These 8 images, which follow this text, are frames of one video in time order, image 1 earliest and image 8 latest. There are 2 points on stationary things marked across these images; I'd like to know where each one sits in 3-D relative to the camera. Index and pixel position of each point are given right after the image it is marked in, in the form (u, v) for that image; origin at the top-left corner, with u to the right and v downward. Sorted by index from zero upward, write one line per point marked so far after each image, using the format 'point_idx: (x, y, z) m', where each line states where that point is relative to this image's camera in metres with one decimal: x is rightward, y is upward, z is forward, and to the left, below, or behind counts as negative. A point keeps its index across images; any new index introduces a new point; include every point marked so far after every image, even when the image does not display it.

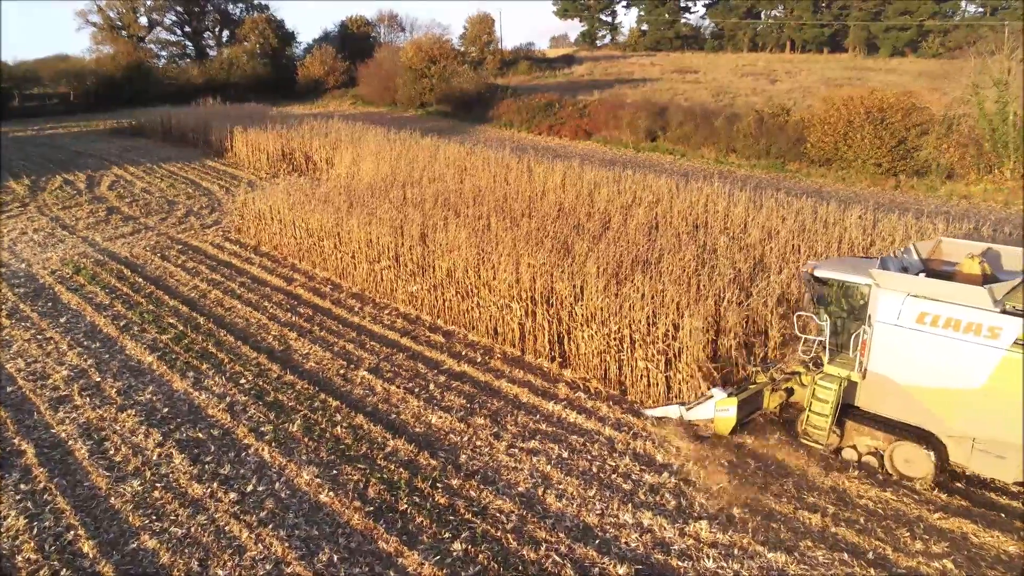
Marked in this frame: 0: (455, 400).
0: (-0.5, -1.1, +5.8) m
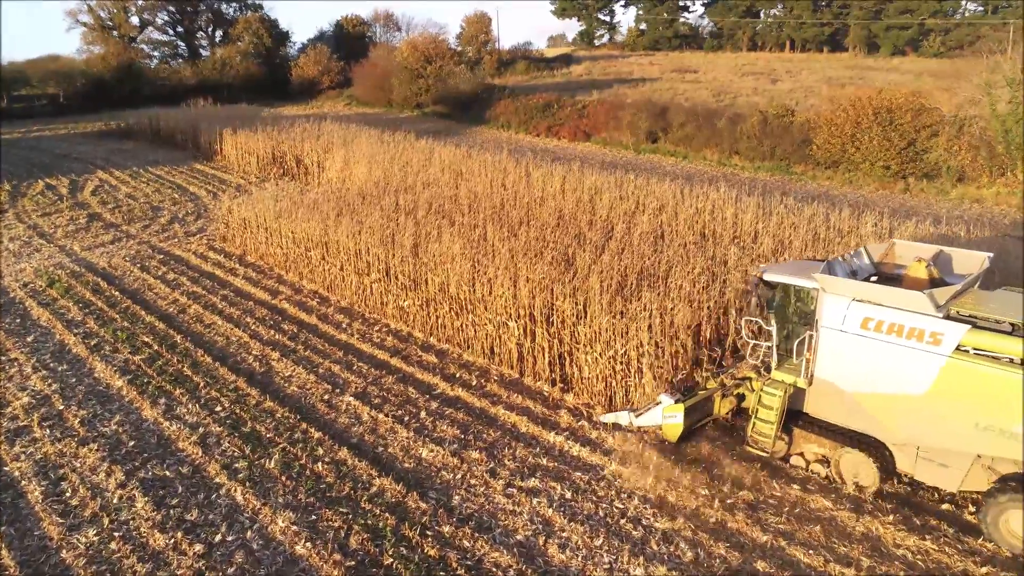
0: (-0.6, -1.2, +5.3) m
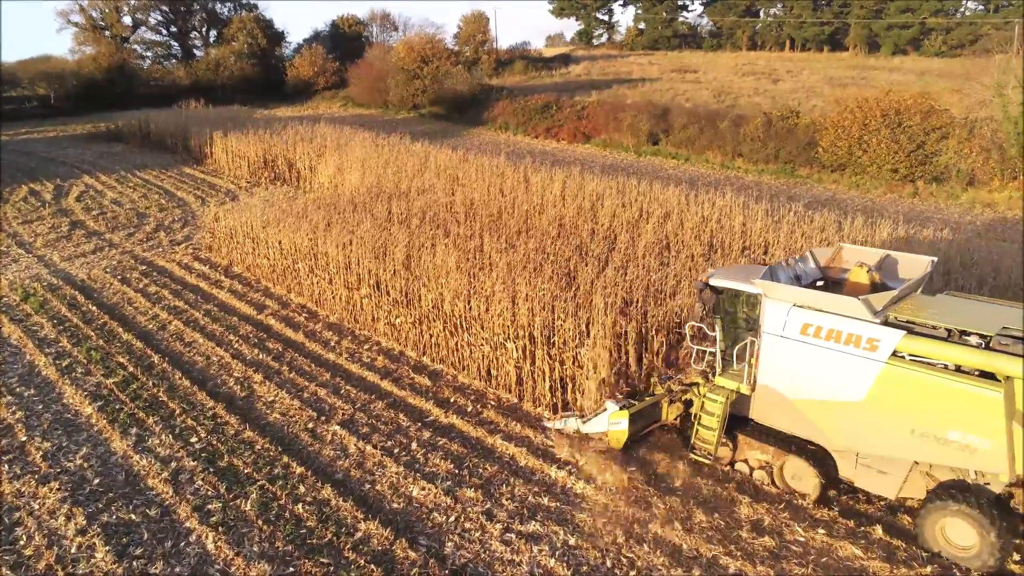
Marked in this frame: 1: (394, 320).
0: (-0.6, -1.4, +4.9) m
1: (-1.3, -0.4, +7.0) m
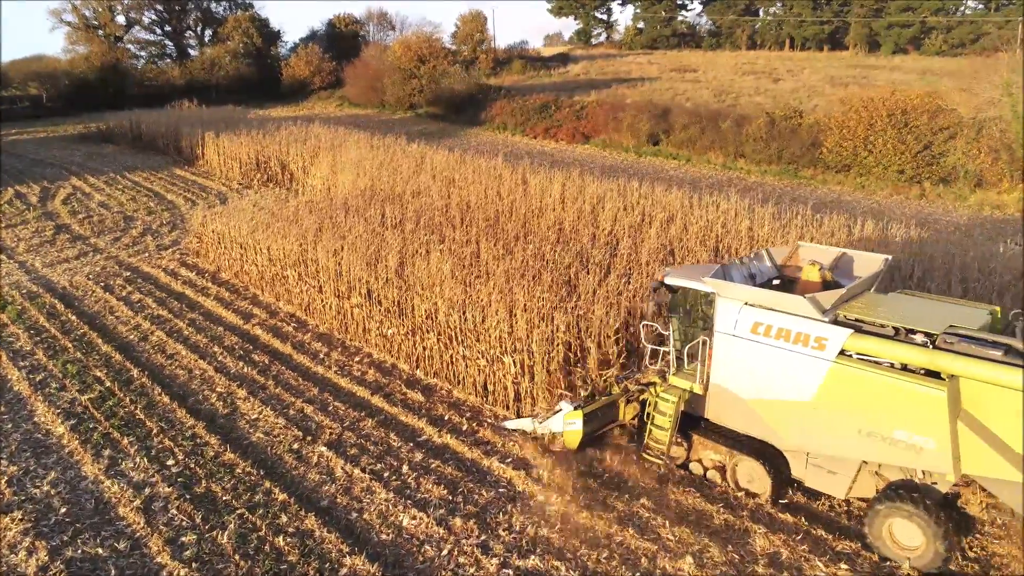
0: (-0.6, -1.5, +4.6) m
1: (-1.4, -0.5, +6.7) m
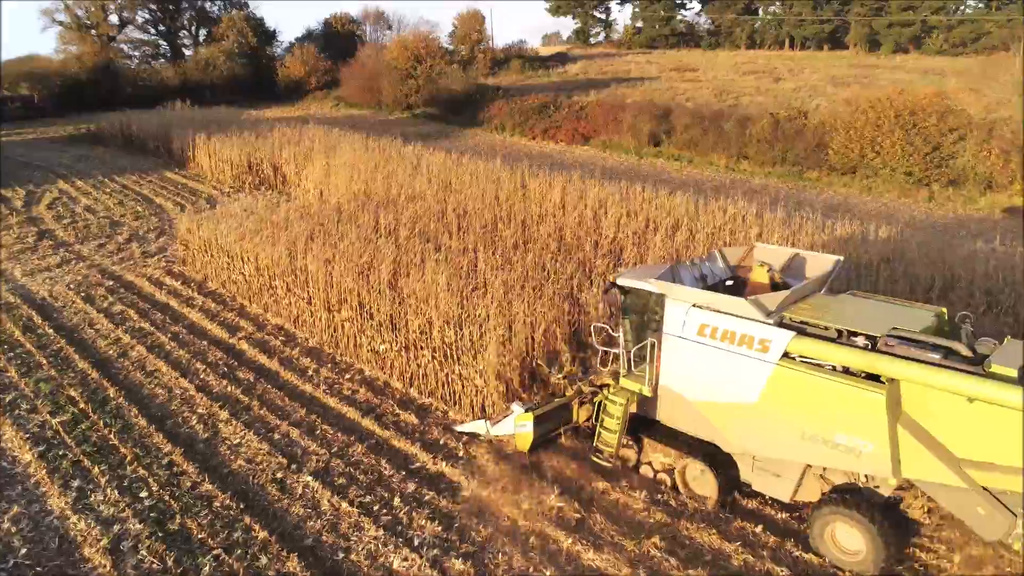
0: (-0.6, -1.6, +4.2) m
1: (-1.4, -0.6, +6.4) m
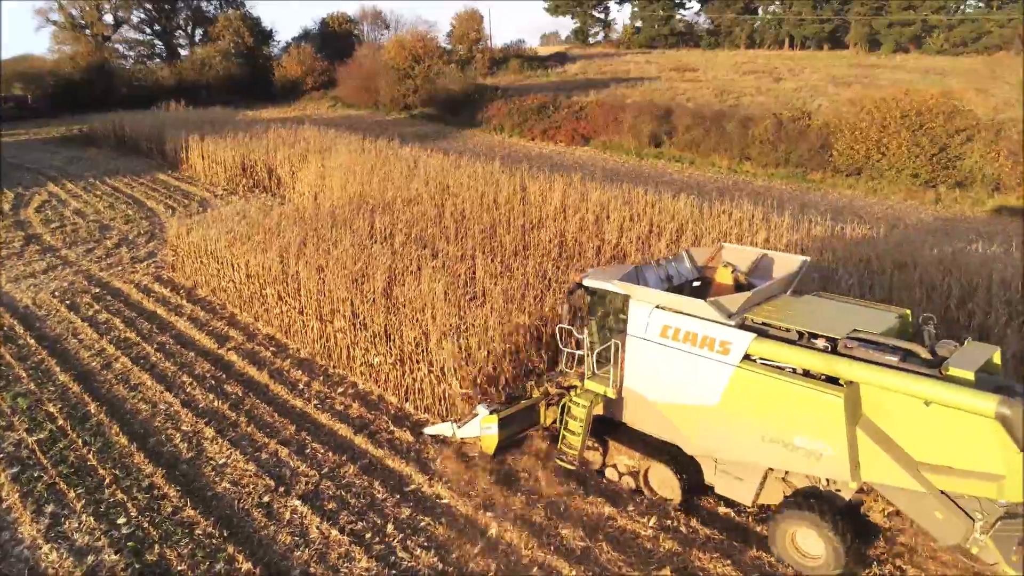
0: (-0.6, -1.7, +4.0) m
1: (-1.4, -0.7, +6.1) m
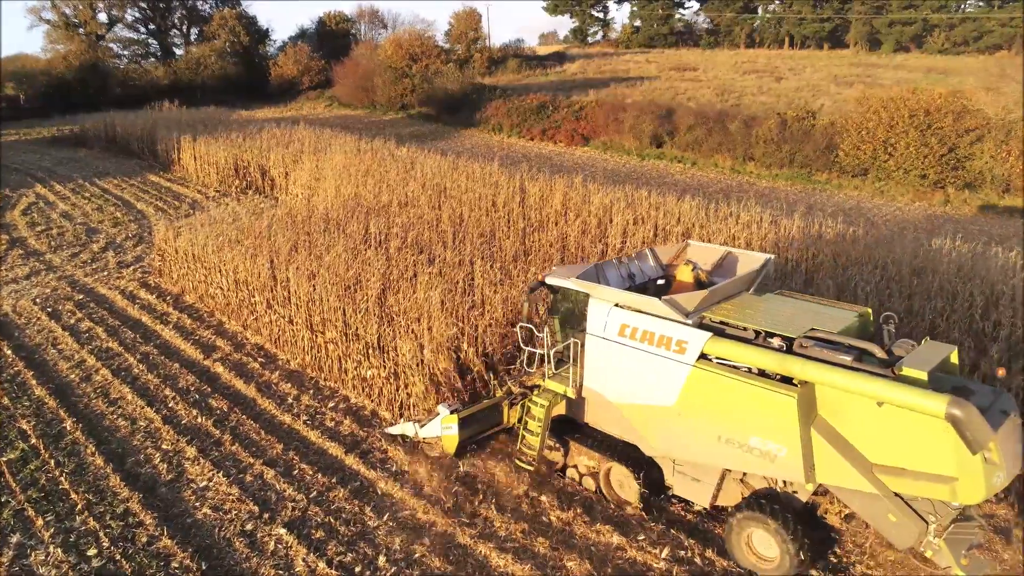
0: (-0.6, -1.8, +3.7) m
1: (-1.4, -0.8, +5.8) m
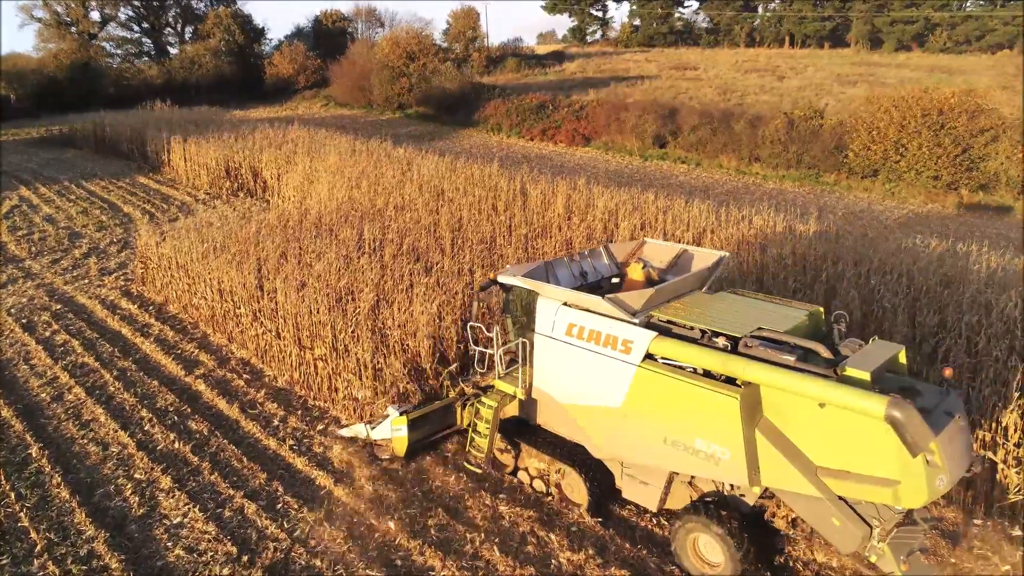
0: (-0.5, -1.9, +3.3) m
1: (-1.3, -0.9, +5.4) m
